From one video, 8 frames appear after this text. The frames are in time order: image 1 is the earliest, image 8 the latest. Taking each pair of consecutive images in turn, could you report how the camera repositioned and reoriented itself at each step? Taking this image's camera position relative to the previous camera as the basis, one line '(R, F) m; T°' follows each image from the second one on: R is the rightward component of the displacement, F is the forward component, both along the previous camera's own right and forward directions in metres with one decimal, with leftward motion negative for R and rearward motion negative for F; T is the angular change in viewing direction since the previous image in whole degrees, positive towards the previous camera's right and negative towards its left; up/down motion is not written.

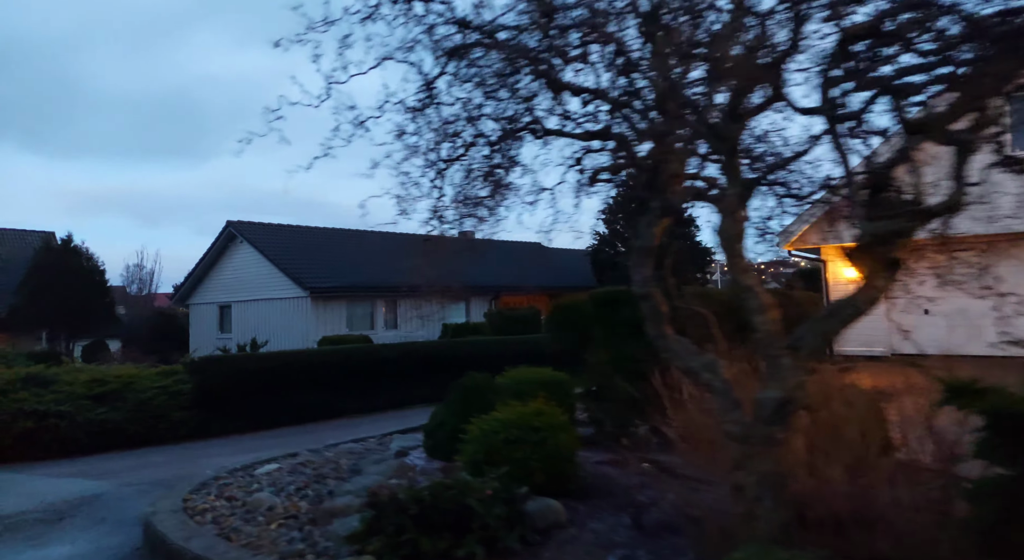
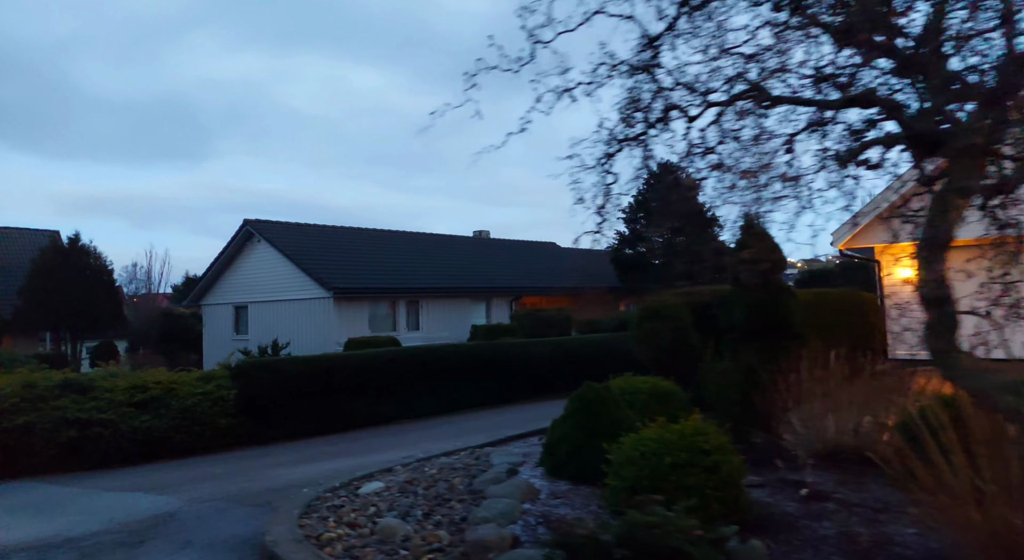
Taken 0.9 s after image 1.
(-1.1, +0.5) m; 0°
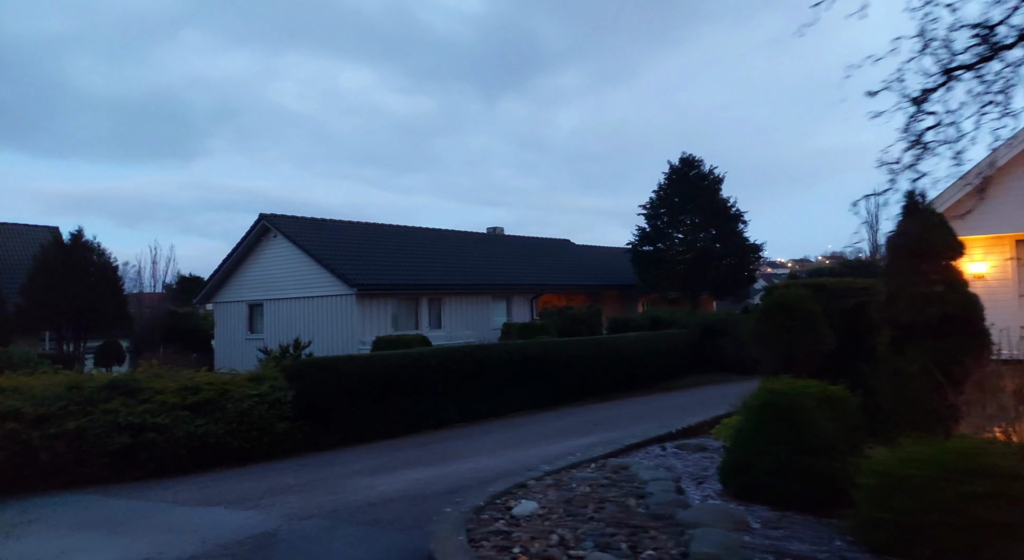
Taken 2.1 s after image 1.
(-1.3, +0.7) m; +1°
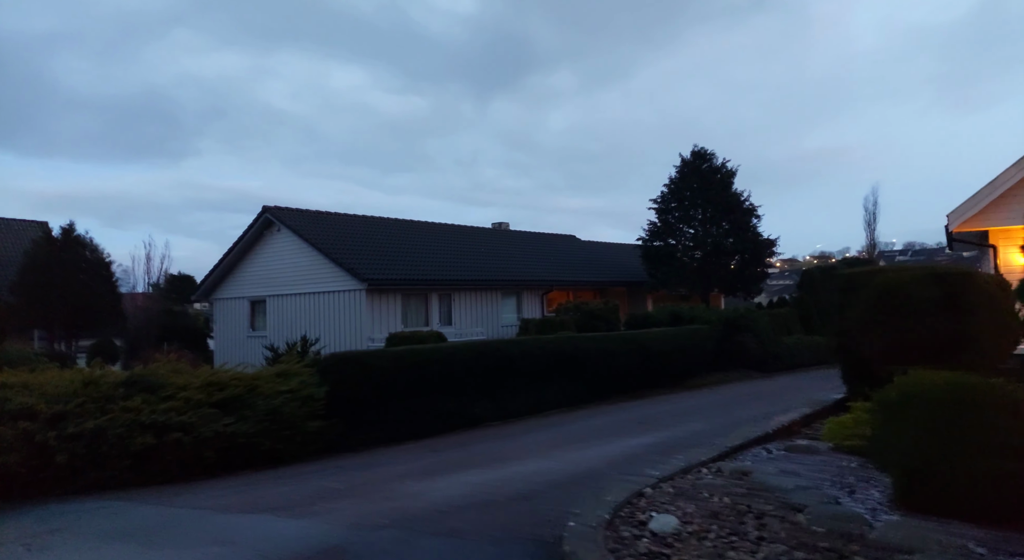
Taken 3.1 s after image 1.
(-0.9, +0.8) m; +1°
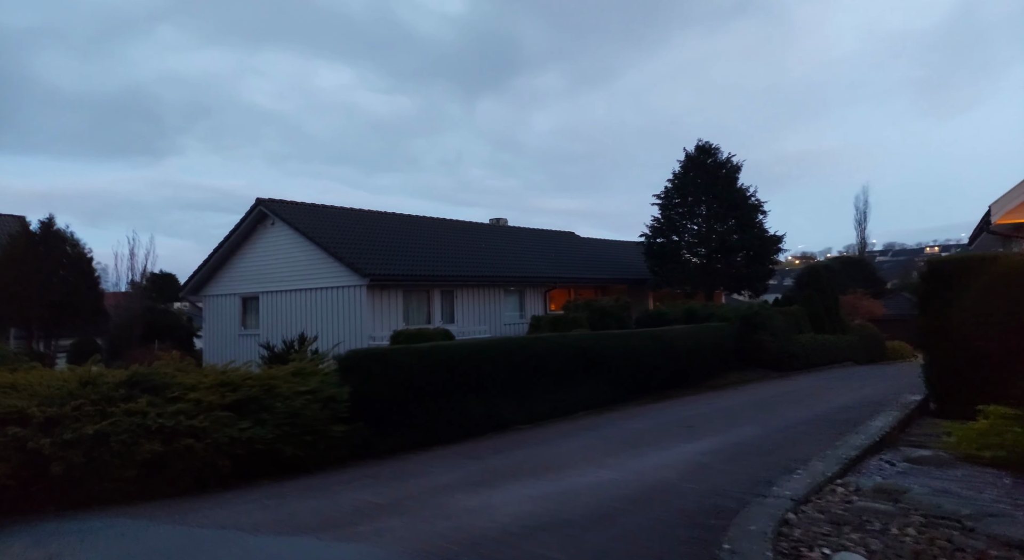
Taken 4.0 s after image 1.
(-0.8, +1.0) m; +1°
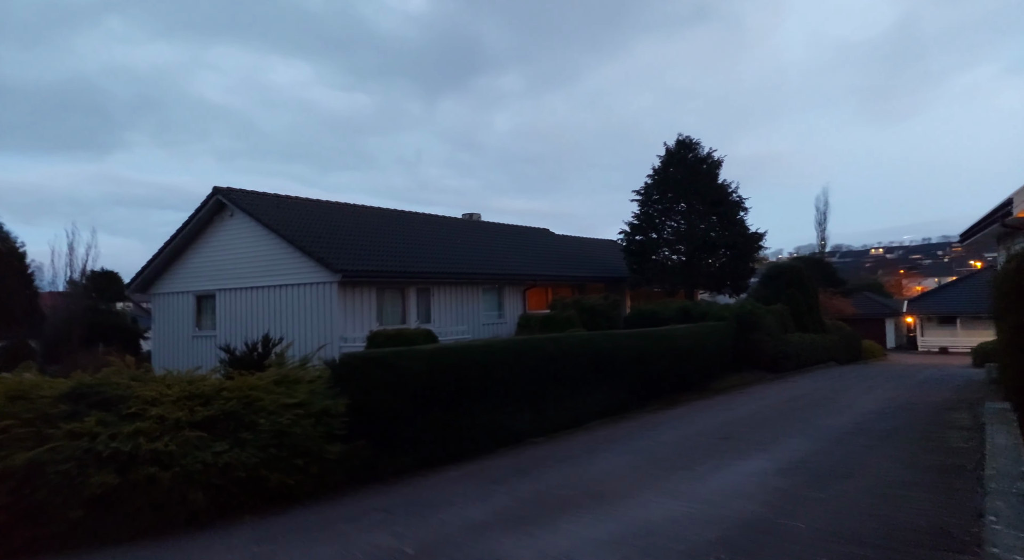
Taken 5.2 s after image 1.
(-0.9, +1.5) m; +4°
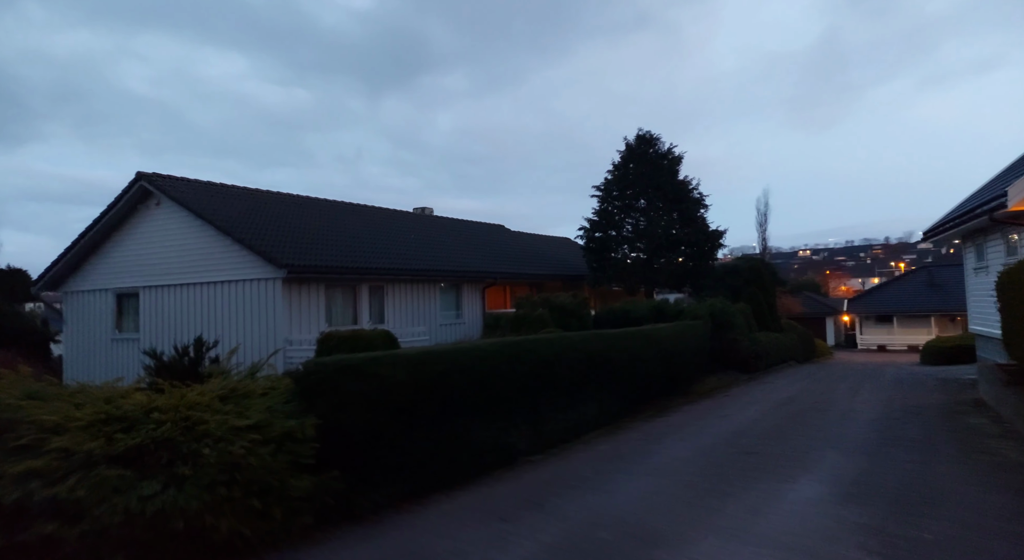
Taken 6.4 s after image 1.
(-0.7, +1.6) m; +5°
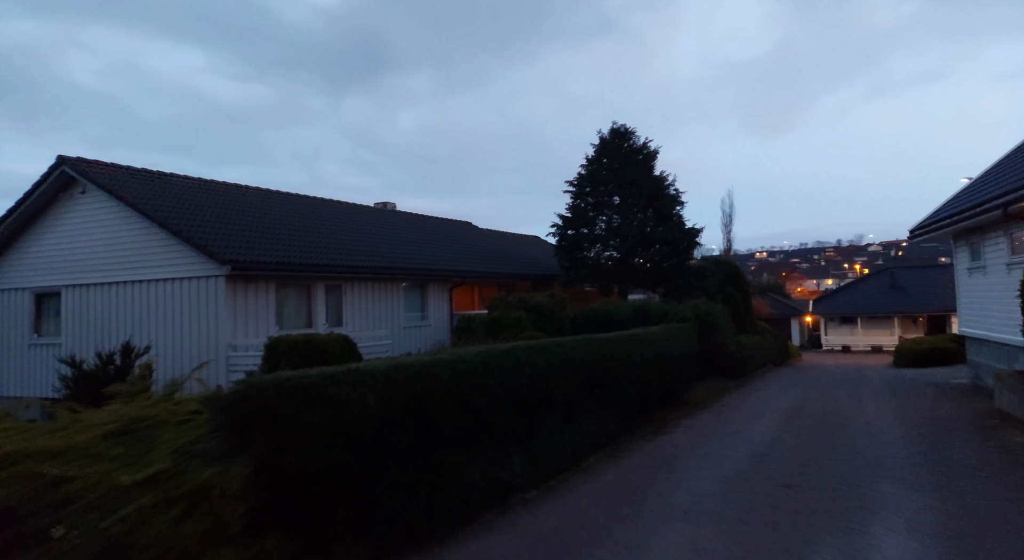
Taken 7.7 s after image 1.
(-0.3, +1.7) m; +3°
